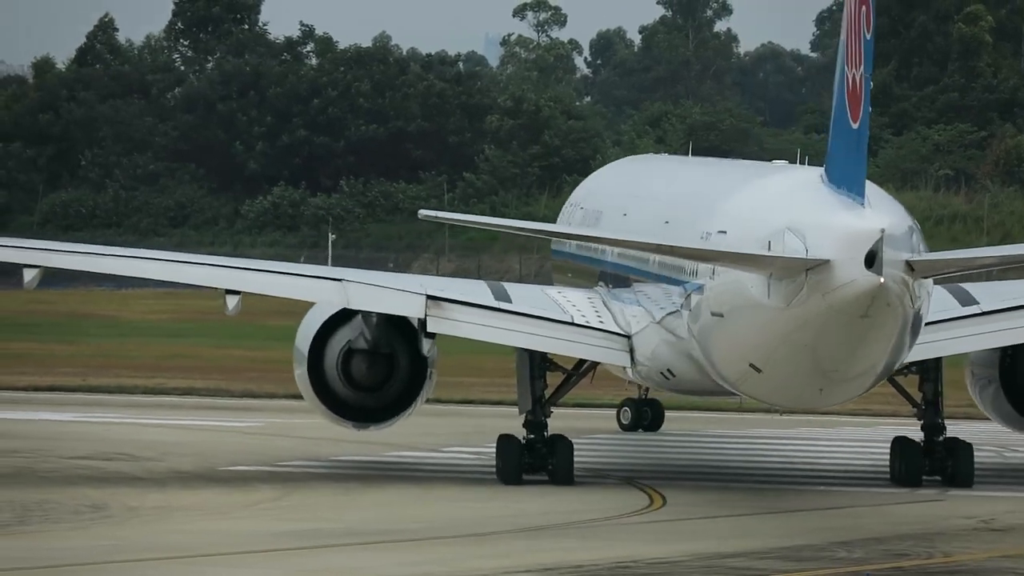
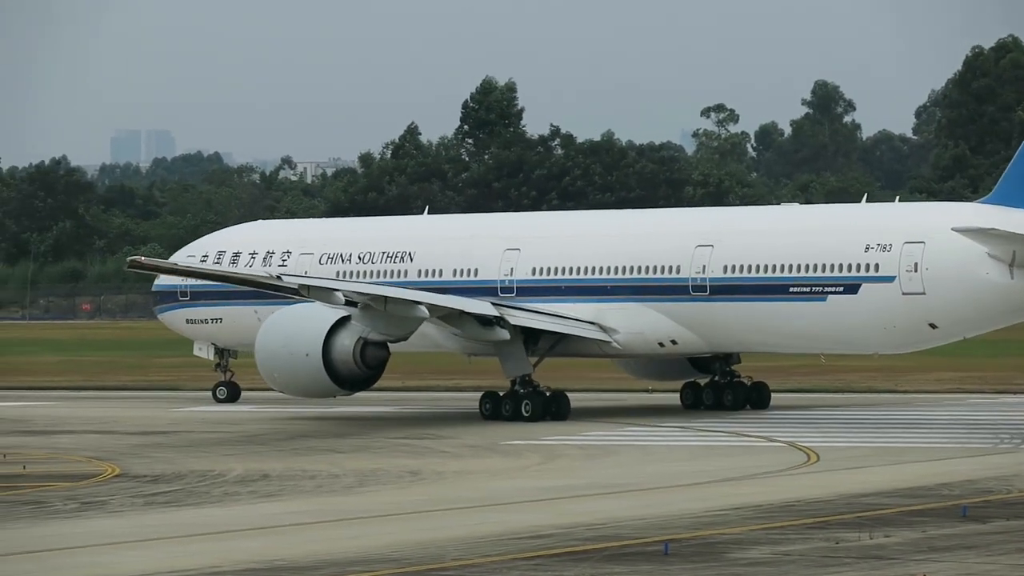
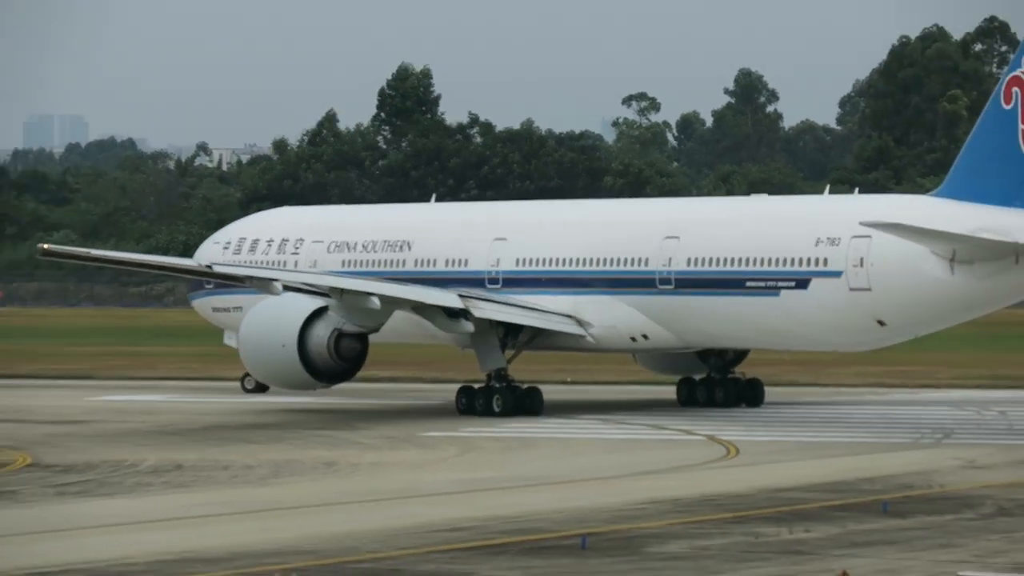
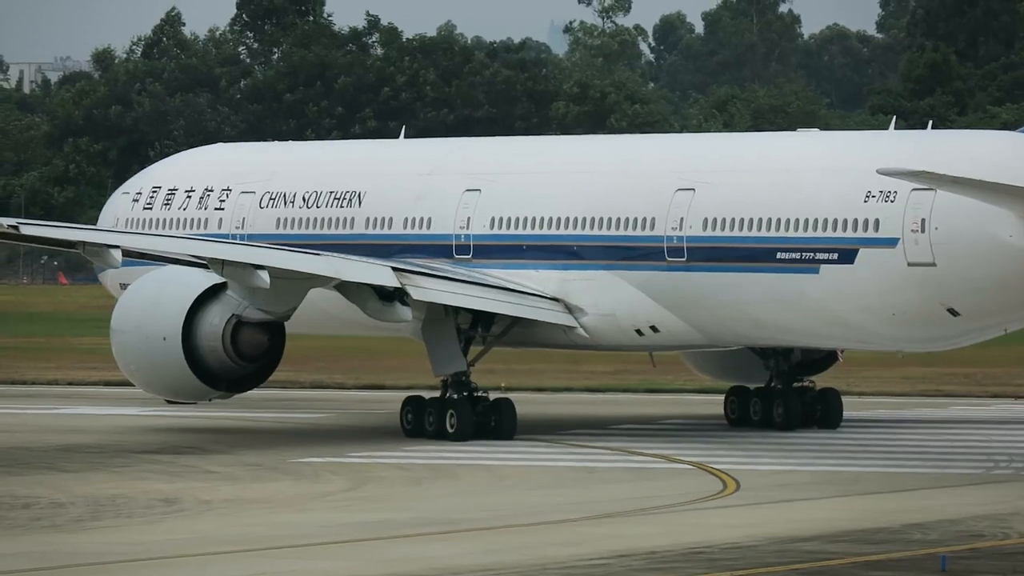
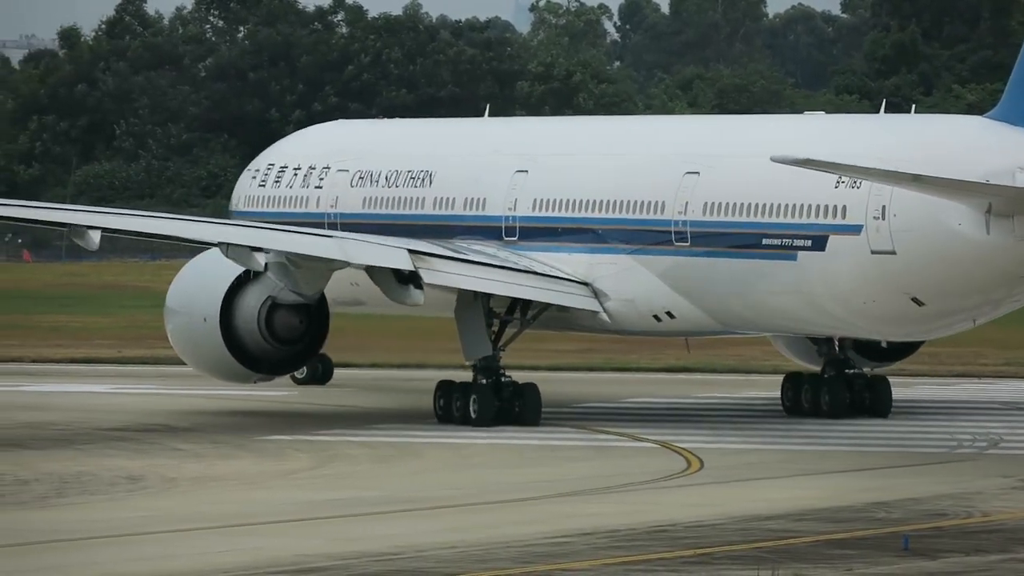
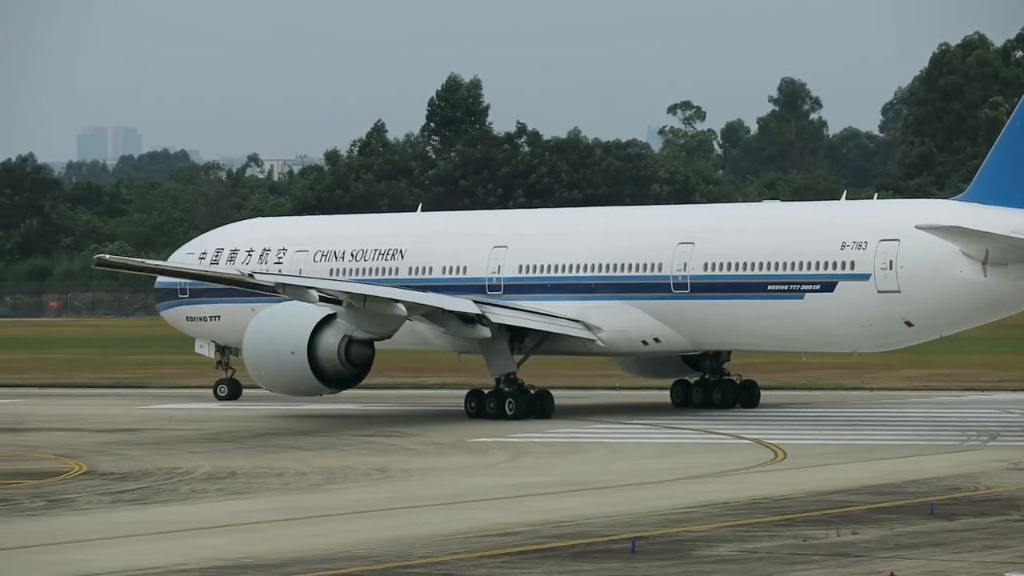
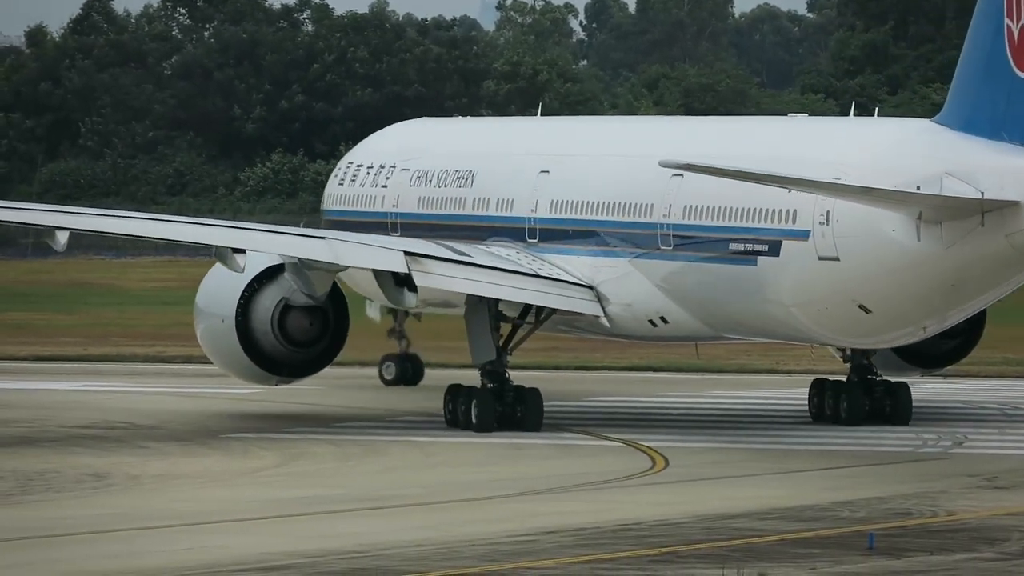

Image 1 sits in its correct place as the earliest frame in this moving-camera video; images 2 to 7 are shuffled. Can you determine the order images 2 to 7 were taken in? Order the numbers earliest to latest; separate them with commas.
7, 5, 4, 3, 6, 2
